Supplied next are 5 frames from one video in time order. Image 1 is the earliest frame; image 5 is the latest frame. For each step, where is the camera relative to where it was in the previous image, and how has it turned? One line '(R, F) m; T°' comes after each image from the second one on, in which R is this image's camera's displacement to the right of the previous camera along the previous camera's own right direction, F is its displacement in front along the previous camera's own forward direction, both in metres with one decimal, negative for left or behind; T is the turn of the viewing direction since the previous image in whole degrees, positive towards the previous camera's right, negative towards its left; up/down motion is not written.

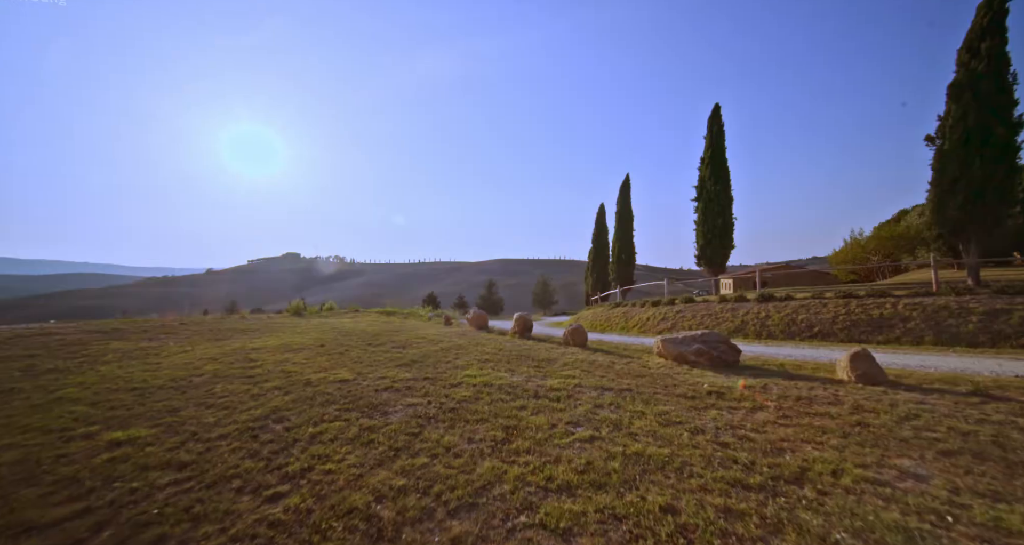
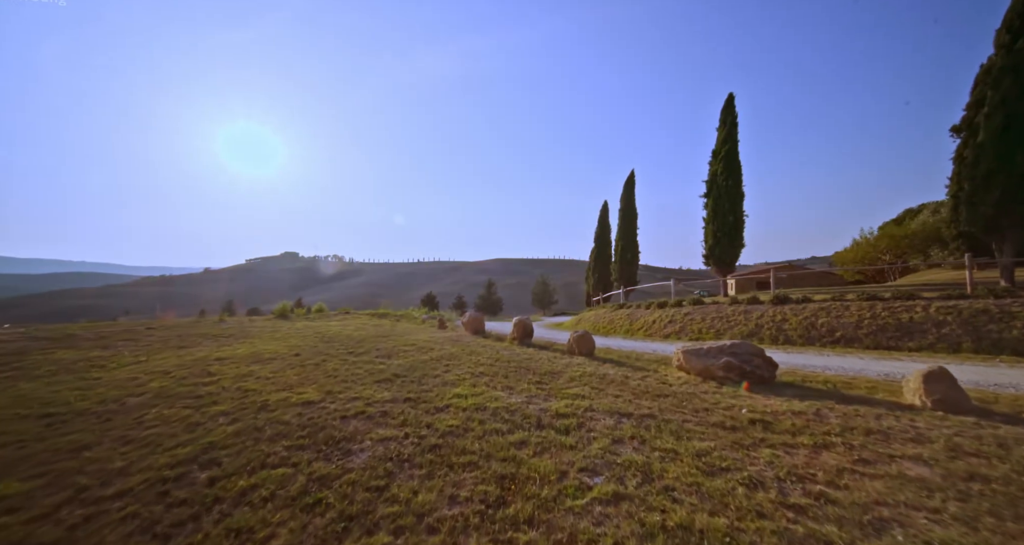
(0.0, +1.2) m; 0°
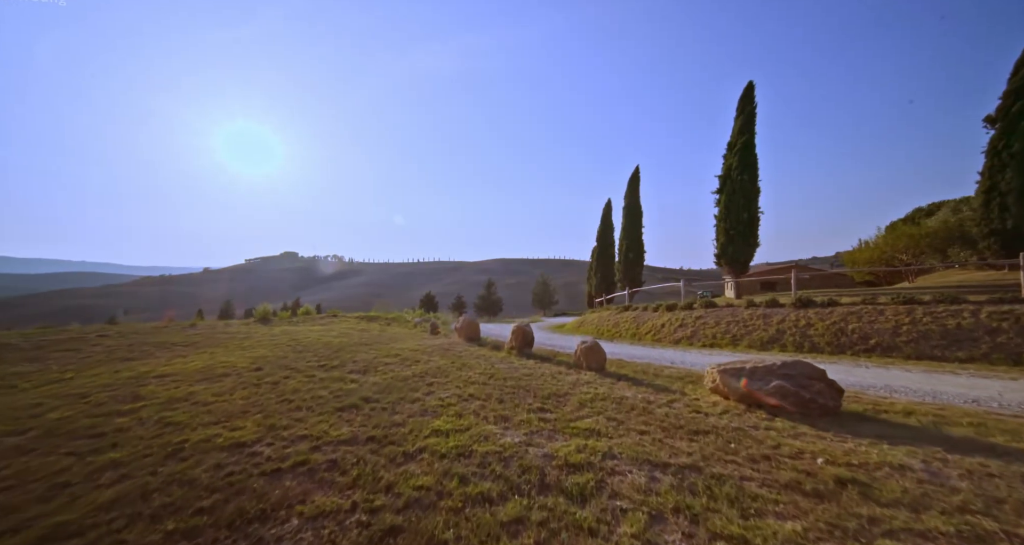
(+0.1, +1.5) m; 0°
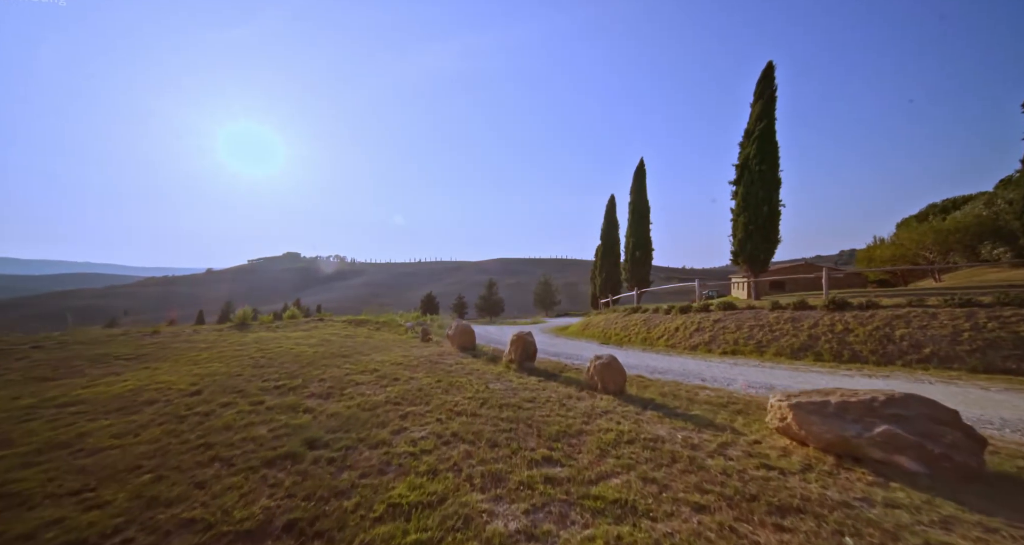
(+0.1, +1.7) m; 0°
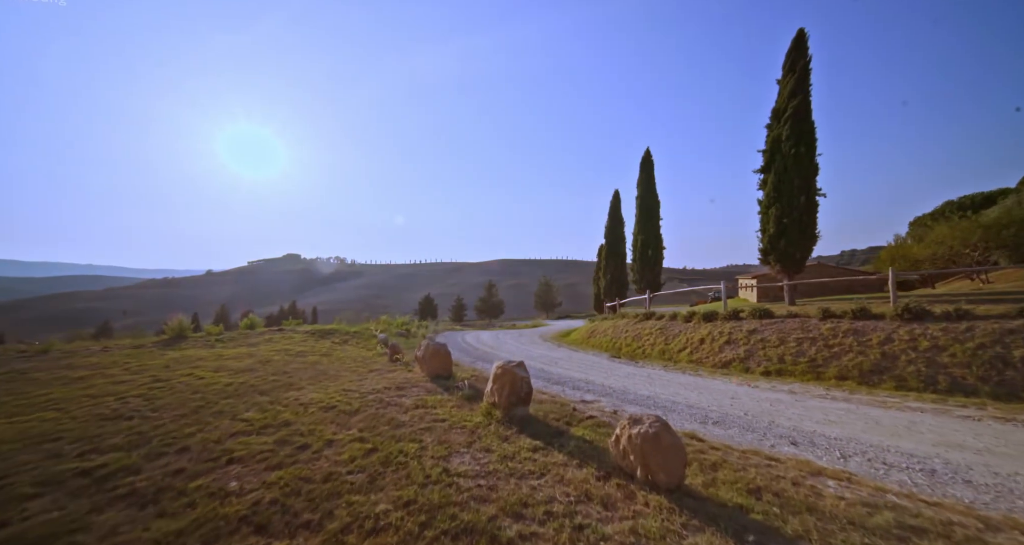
(+0.2, +3.1) m; 0°
